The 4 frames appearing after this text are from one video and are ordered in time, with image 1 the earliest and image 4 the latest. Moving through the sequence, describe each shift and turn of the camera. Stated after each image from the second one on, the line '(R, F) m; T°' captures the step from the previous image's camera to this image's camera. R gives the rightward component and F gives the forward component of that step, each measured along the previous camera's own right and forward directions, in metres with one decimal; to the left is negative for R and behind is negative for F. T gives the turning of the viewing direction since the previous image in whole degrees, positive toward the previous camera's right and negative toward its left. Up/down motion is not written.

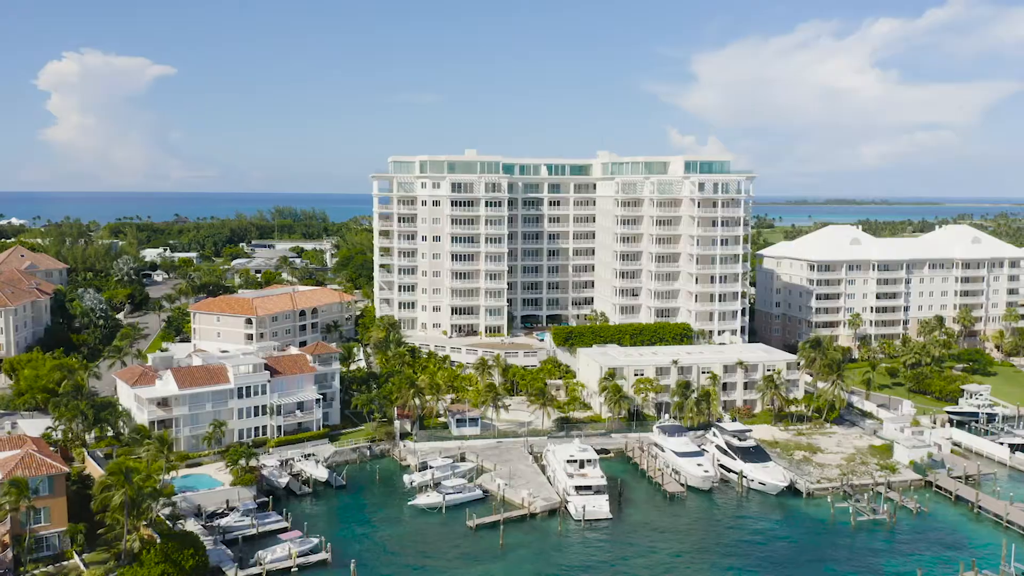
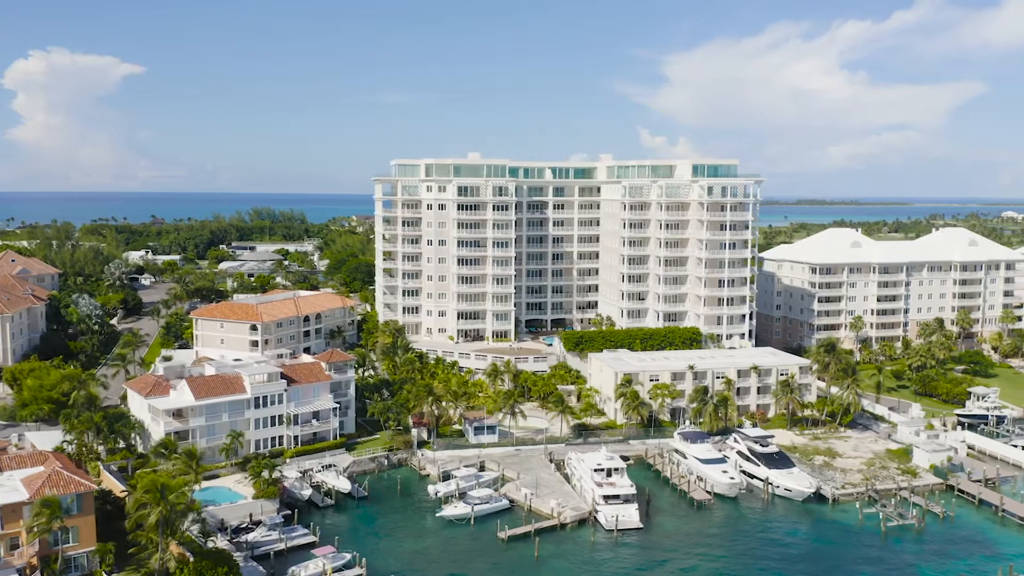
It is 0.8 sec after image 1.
(-3.4, +0.8) m; +2°
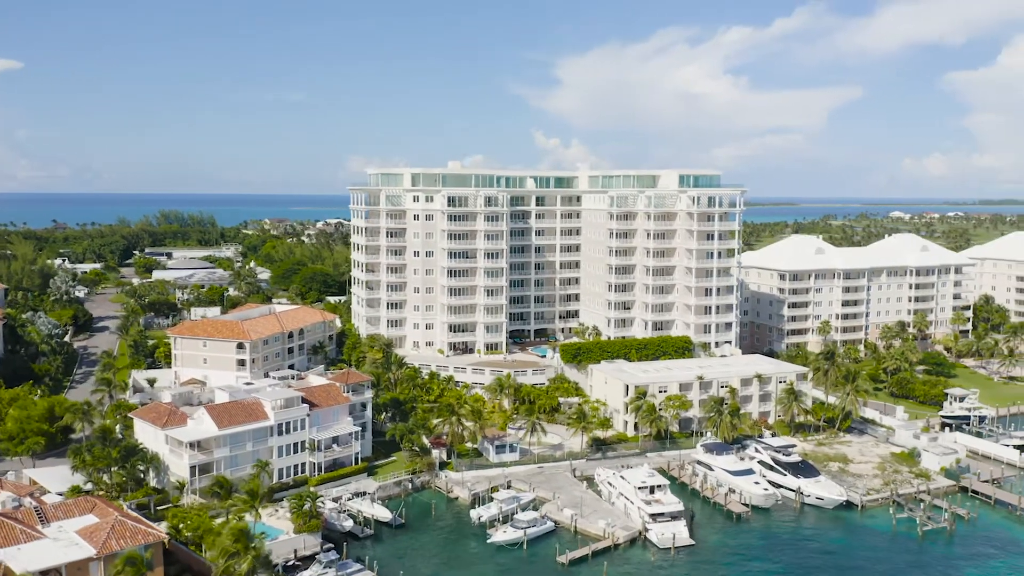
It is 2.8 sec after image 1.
(-8.9, +1.6) m; +6°
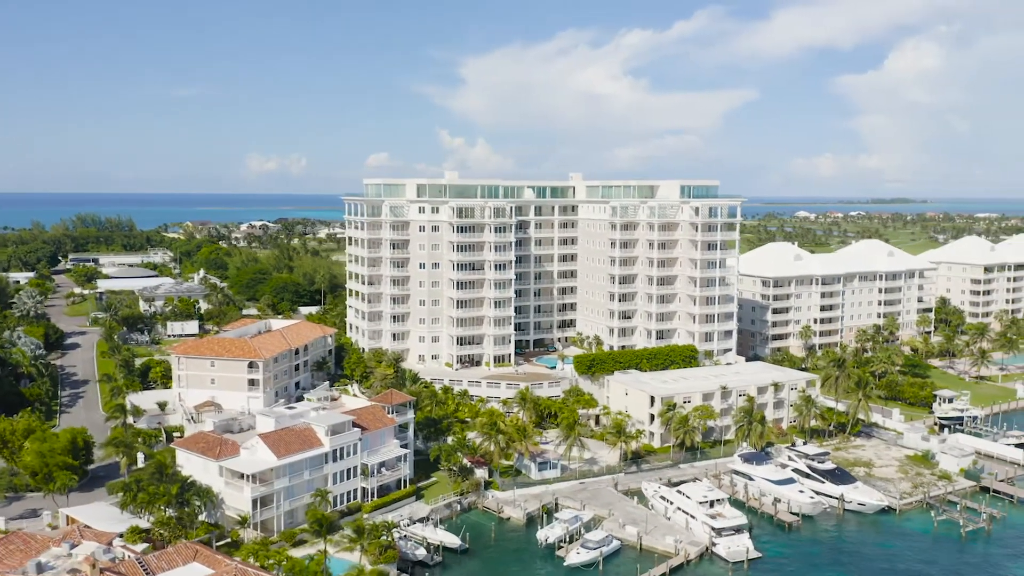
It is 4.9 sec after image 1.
(-9.6, +0.9) m; +6°
